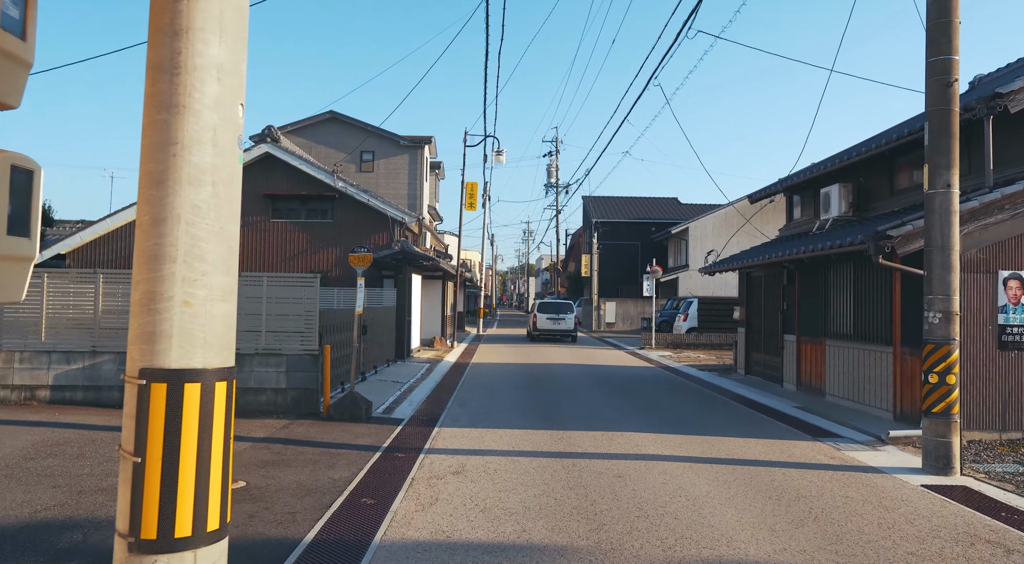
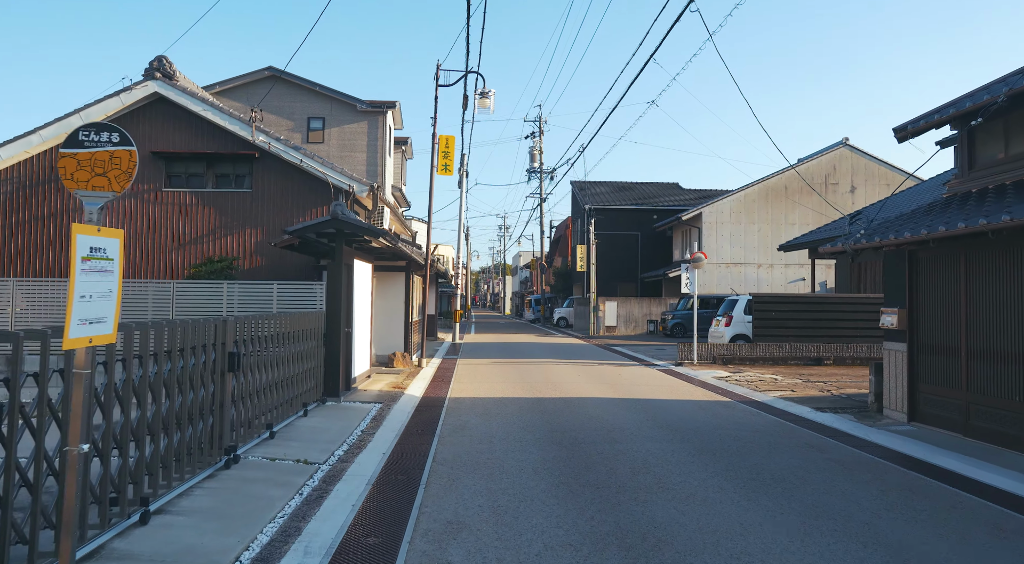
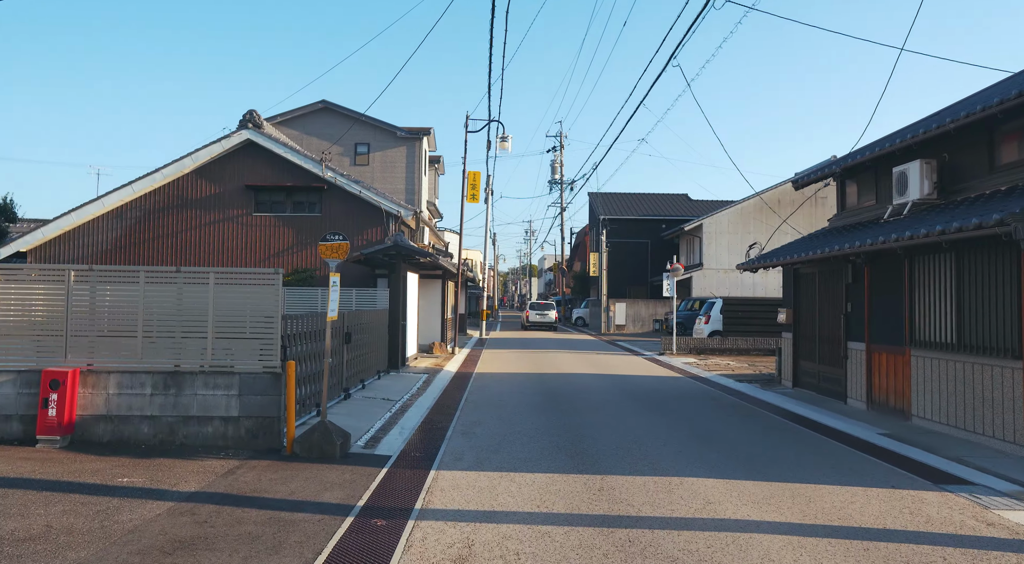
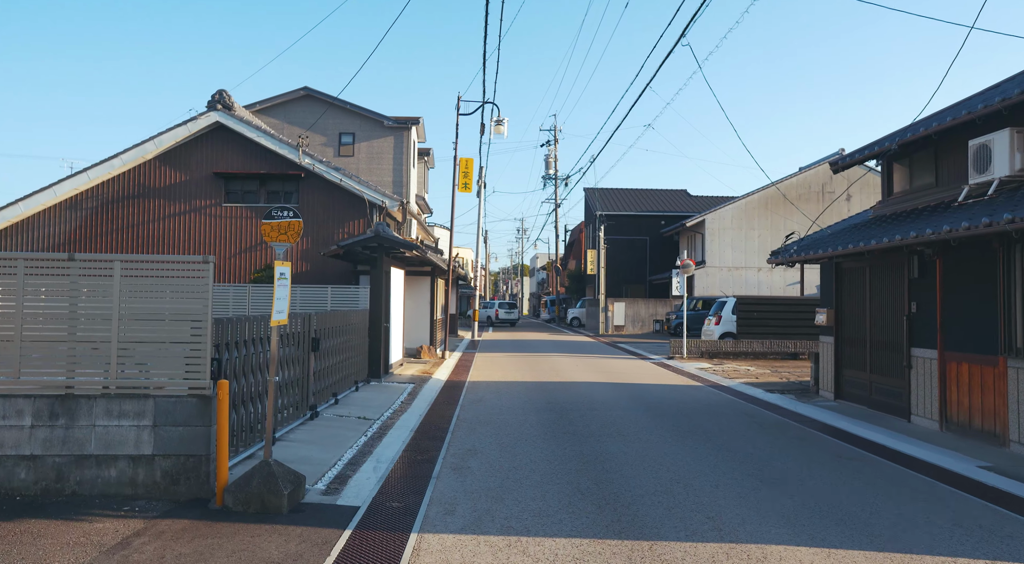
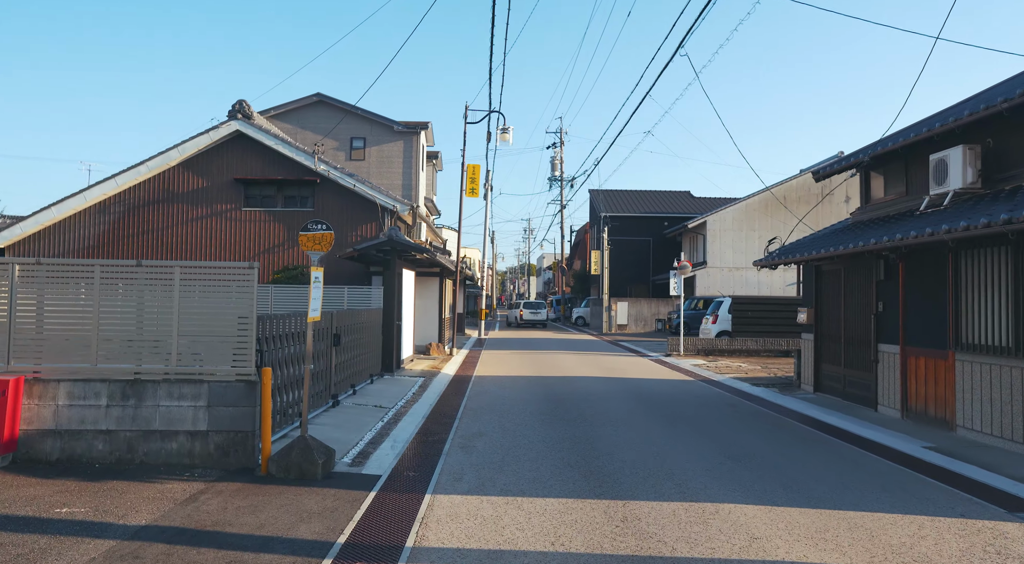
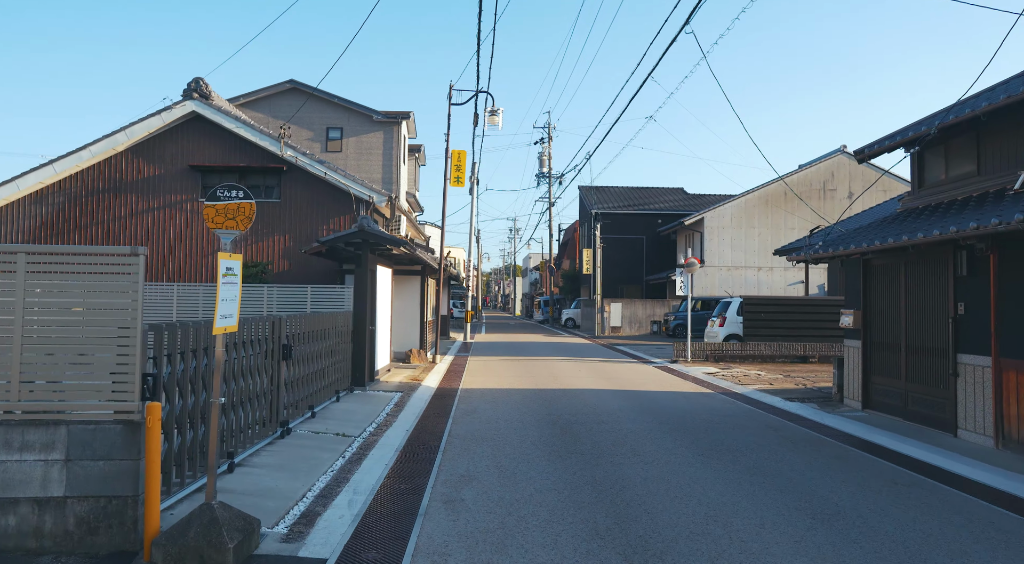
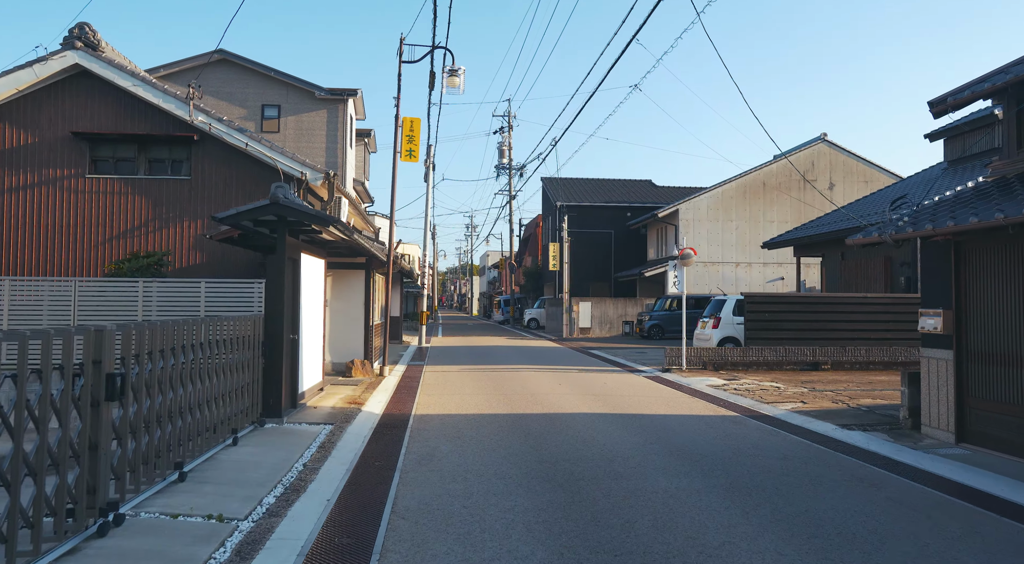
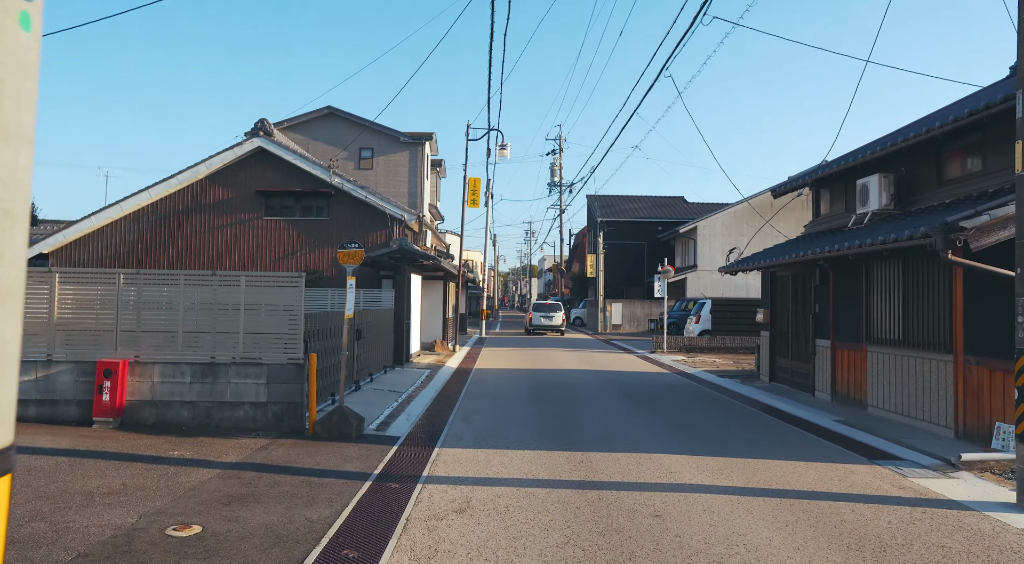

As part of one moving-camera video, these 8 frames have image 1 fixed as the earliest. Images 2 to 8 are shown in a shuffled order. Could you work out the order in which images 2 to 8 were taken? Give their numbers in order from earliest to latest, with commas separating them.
8, 3, 5, 4, 6, 2, 7
